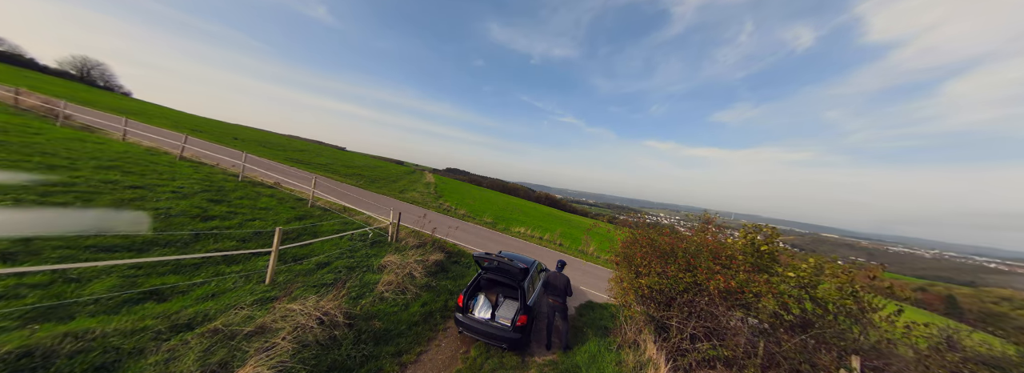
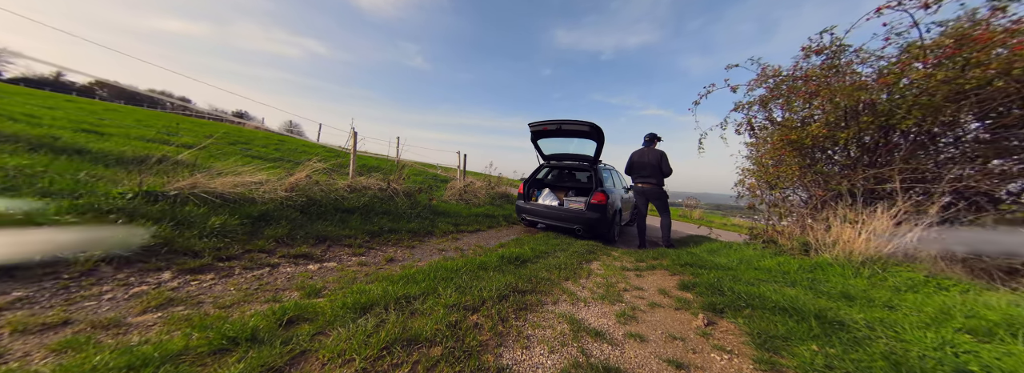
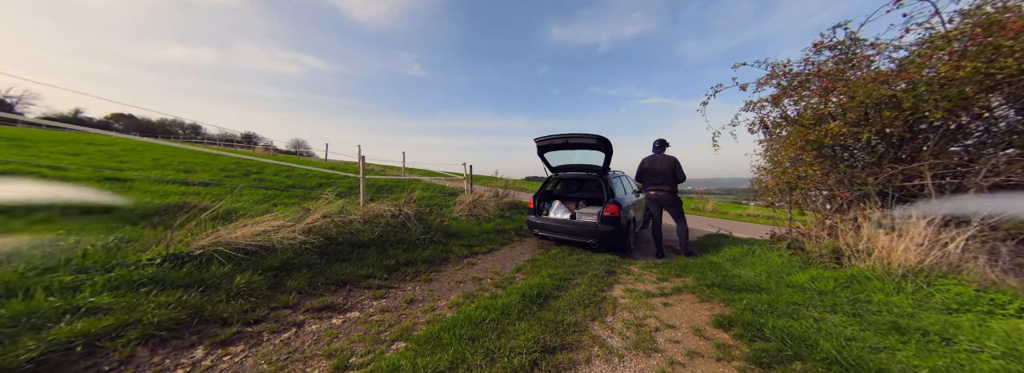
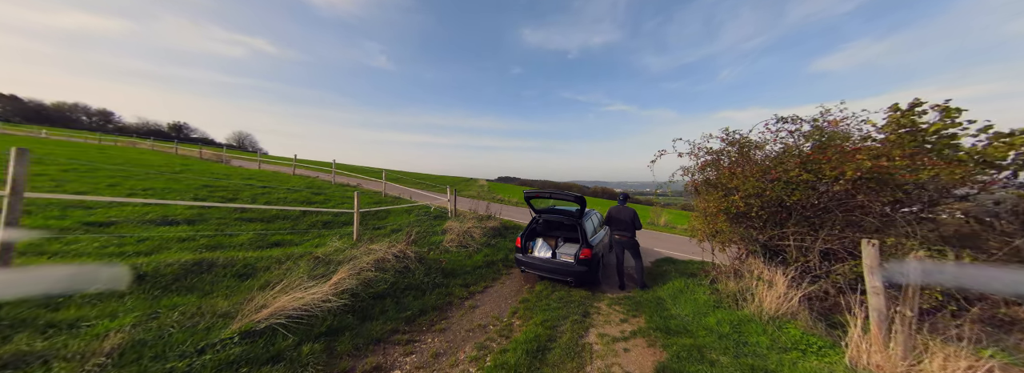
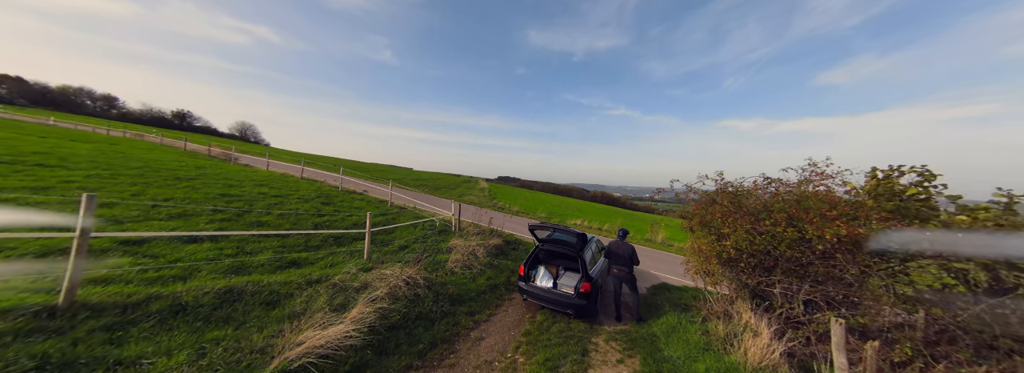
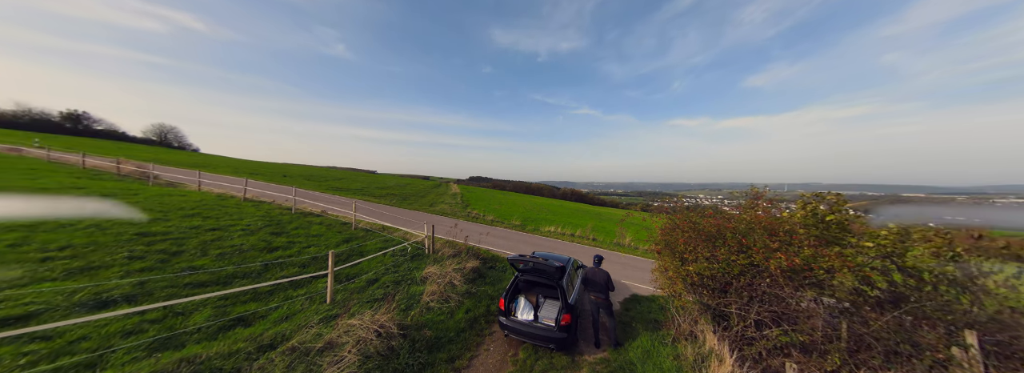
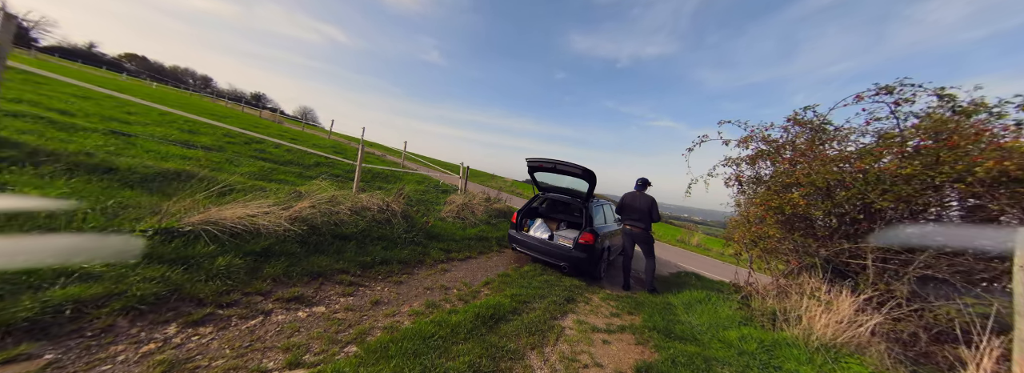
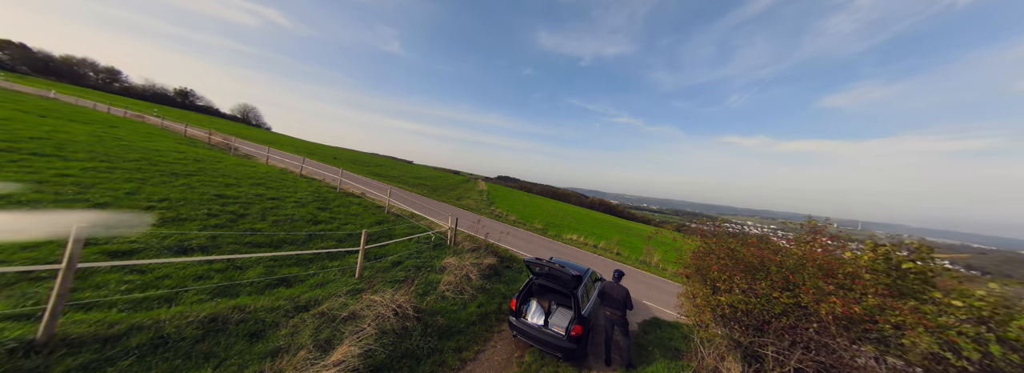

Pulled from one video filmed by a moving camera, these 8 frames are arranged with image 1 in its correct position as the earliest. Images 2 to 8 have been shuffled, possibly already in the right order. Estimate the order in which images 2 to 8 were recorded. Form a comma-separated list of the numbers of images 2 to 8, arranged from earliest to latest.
6, 8, 5, 4, 7, 3, 2
